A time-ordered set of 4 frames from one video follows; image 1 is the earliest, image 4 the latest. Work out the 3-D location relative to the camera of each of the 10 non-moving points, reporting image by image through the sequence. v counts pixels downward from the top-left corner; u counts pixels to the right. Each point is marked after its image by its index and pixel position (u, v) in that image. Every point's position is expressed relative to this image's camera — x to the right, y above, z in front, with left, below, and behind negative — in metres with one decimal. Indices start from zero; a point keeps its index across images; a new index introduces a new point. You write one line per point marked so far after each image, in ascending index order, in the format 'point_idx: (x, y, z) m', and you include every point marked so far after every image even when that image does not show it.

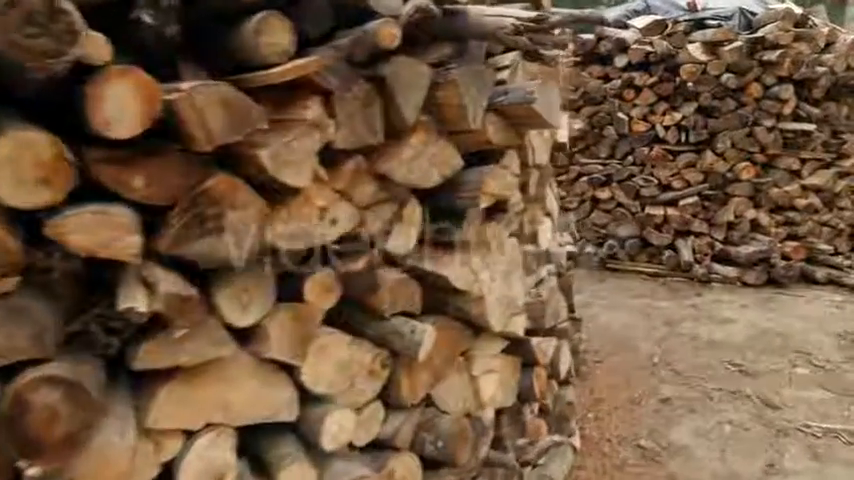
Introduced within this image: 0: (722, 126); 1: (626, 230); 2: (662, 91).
0: (+4.1, +1.6, +7.4) m
1: (+3.0, +0.1, +7.9) m
2: (+3.4, +2.1, +7.6) m
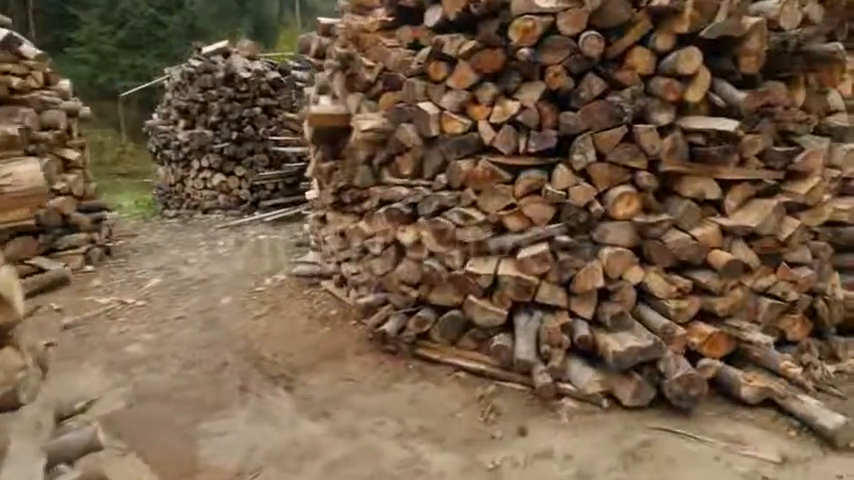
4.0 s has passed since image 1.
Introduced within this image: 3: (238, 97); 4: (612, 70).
0: (+1.2, +0.9, +4.2) m
1: (+0.1, -0.5, +4.8) m
2: (+0.5, +1.5, +4.5) m
3: (-4.4, +3.3, +12.3) m
4: (+1.5, +1.4, +4.2) m
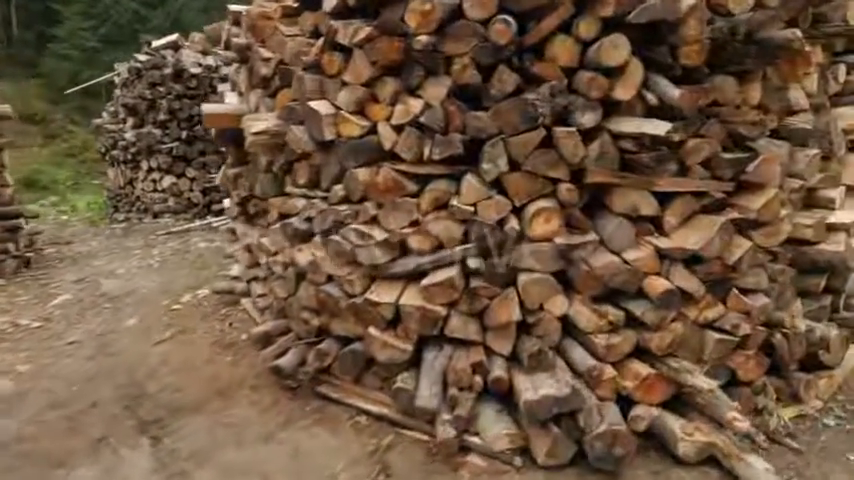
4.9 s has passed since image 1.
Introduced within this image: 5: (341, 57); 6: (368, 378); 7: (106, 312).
0: (+0.5, +0.8, +3.5) m
1: (-0.7, -0.7, +4.1) m
2: (-0.3, +1.3, +3.8) m
3: (-5.3, +3.2, +11.6) m
4: (+0.7, +1.2, +3.5) m
5: (-0.6, +1.4, +3.9) m
6: (-0.5, -1.1, +4.1) m
7: (-3.9, -0.9, +6.5) m
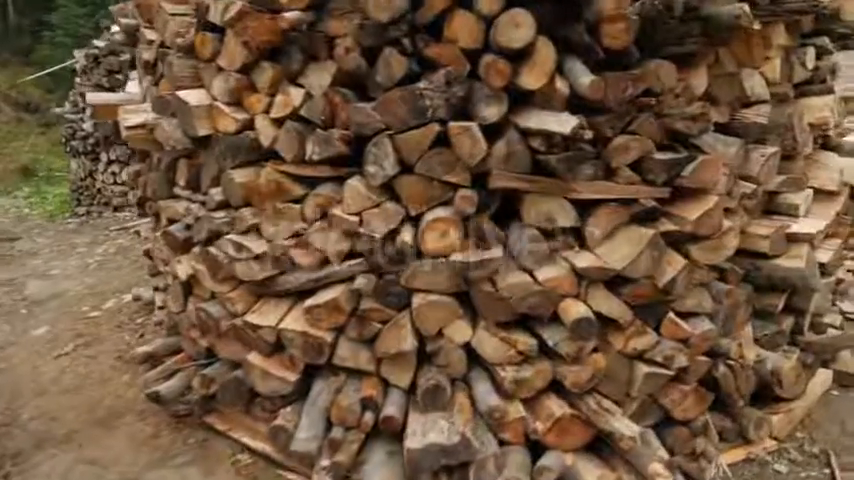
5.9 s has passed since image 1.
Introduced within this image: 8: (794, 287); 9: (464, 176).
0: (-0.3, +0.7, +3.0) m
1: (-1.4, -0.8, +3.6) m
2: (-1.0, +1.2, +3.2) m
3: (-5.9, +3.3, +11.0) m
4: (0.0, +1.1, +3.0) m
5: (-1.3, +1.3, +3.4) m
6: (-1.2, -1.1, +3.6) m
7: (-4.6, -0.9, +6.0) m
8: (+2.5, -0.3, +3.5) m
9: (+0.2, +0.4, +3.0) m
